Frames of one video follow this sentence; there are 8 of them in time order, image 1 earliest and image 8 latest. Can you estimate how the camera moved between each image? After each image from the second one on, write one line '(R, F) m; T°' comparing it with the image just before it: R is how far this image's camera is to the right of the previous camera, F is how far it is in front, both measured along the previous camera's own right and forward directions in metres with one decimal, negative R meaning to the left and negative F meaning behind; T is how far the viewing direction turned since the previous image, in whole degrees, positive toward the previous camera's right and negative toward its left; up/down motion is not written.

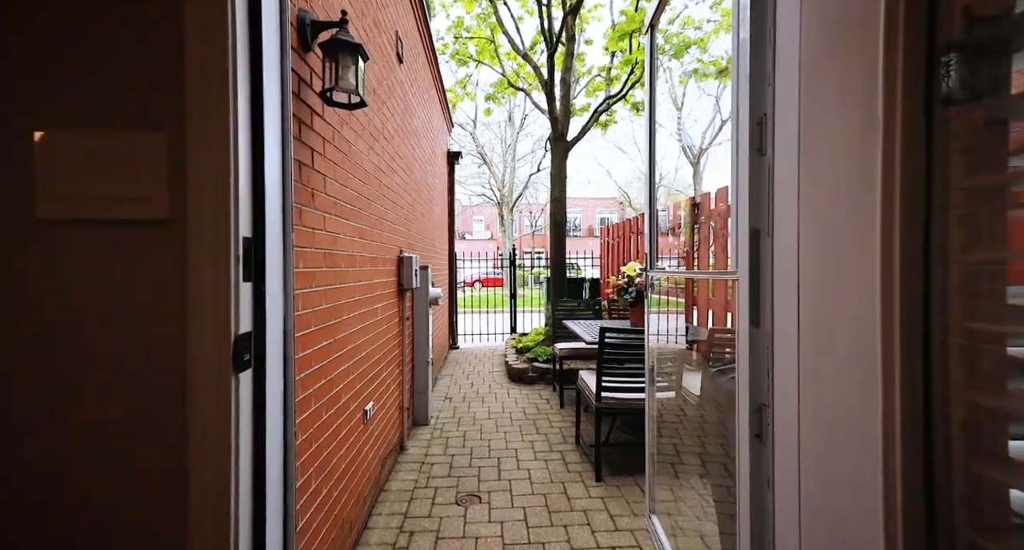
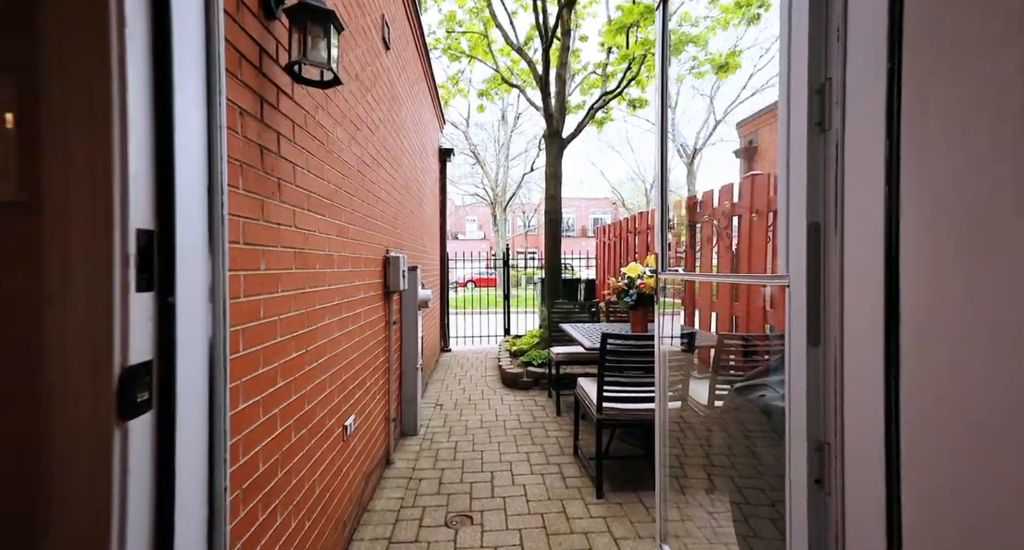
(0.0, +0.2) m; +1°
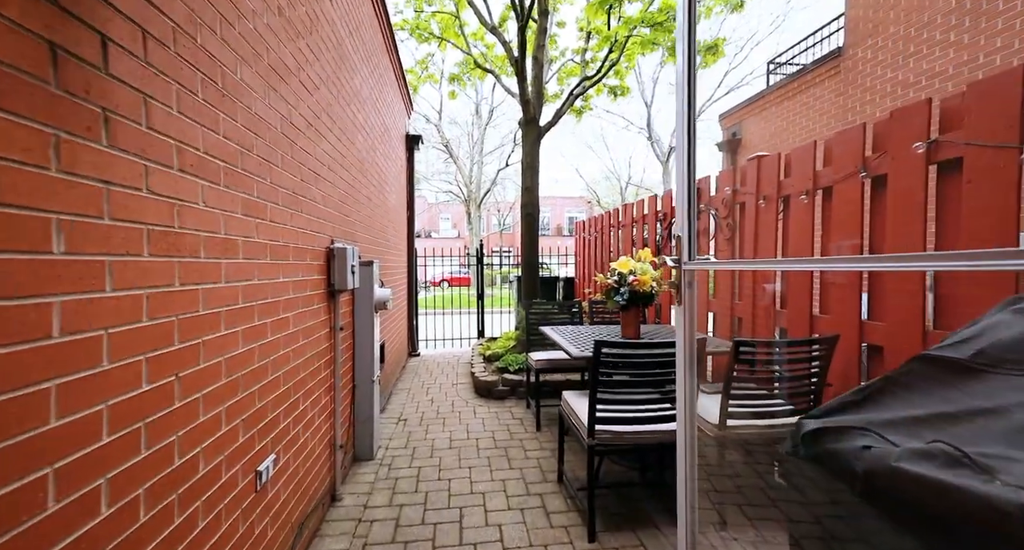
(0.0, +0.5) m; +3°
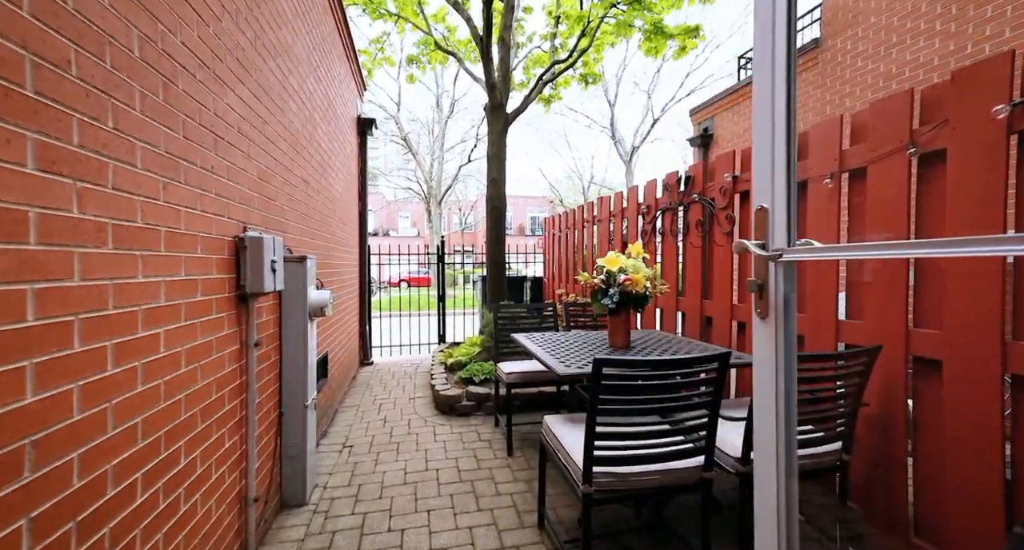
(0.0, +0.5) m; +5°
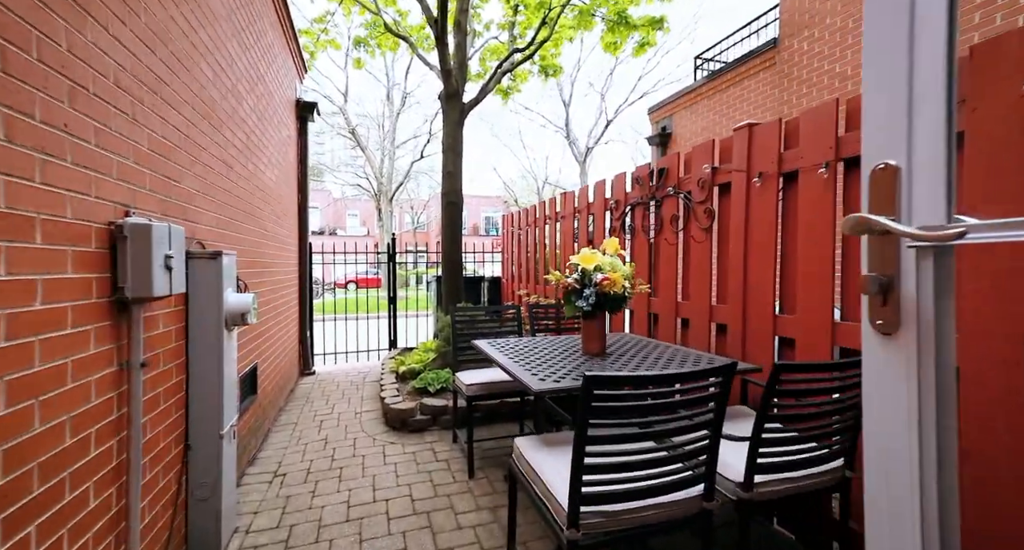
(0.0, +0.3) m; +6°
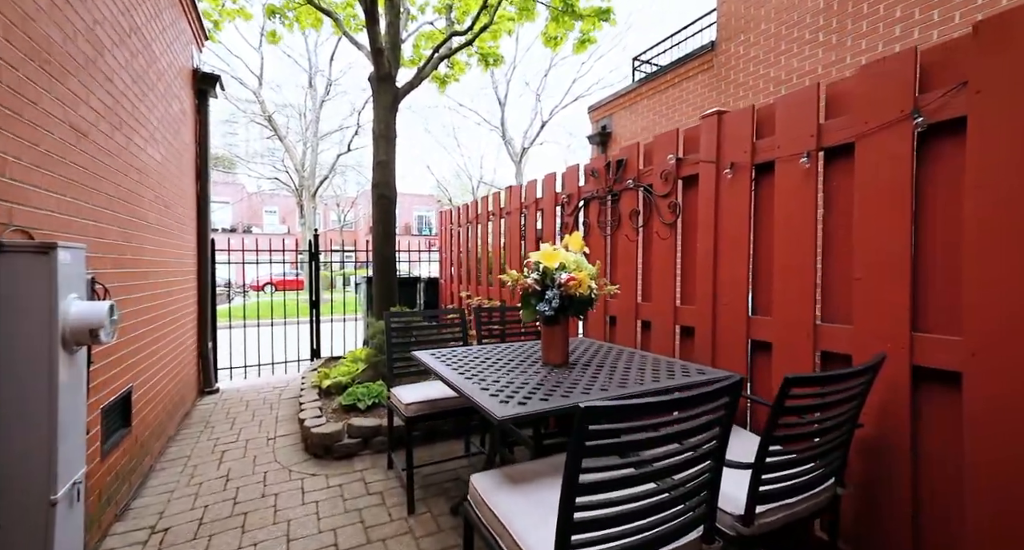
(-0.1, +0.4) m; +8°
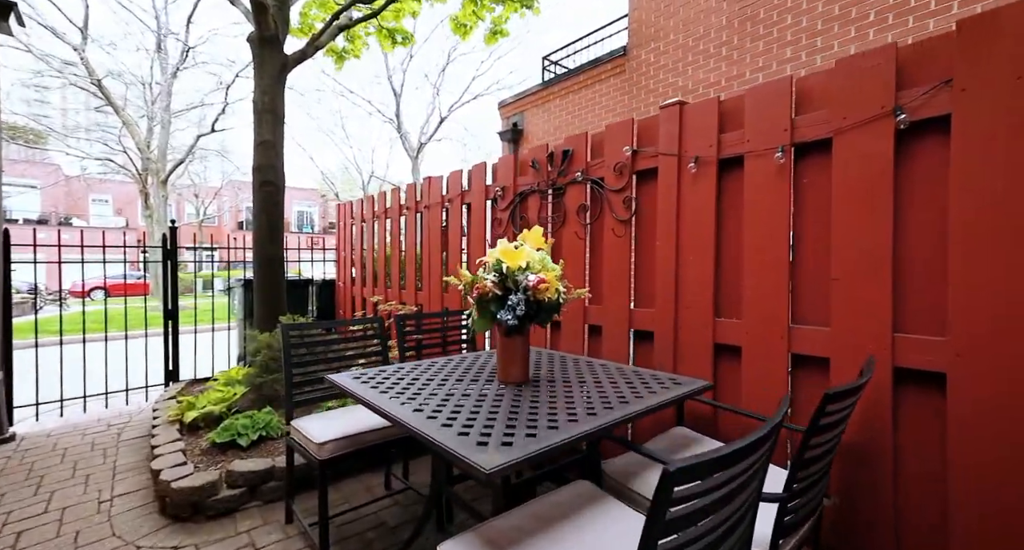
(-0.3, +0.4) m; +14°
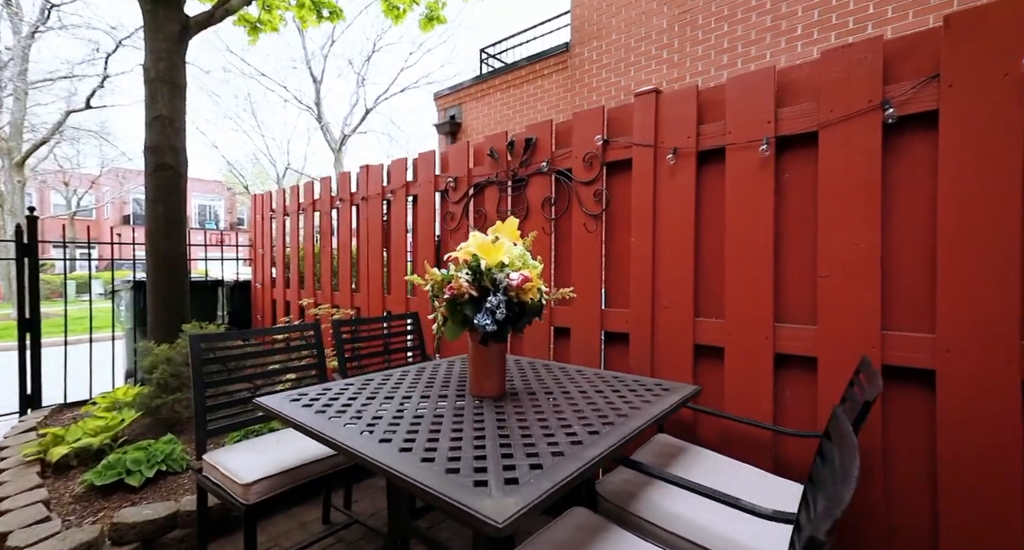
(-0.2, +0.2) m; +10°
